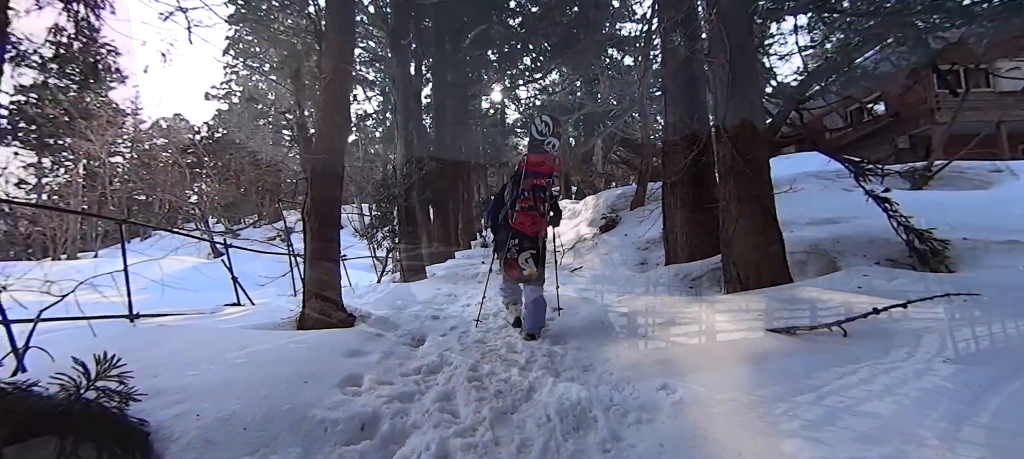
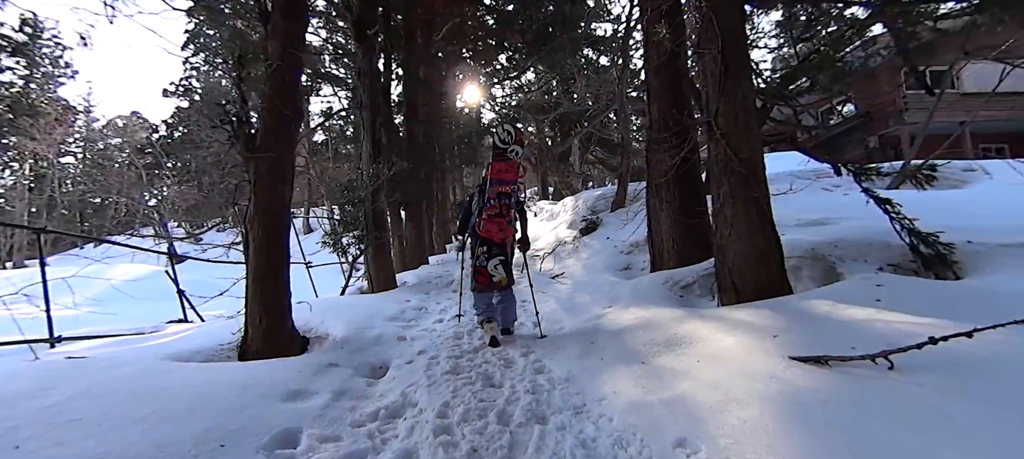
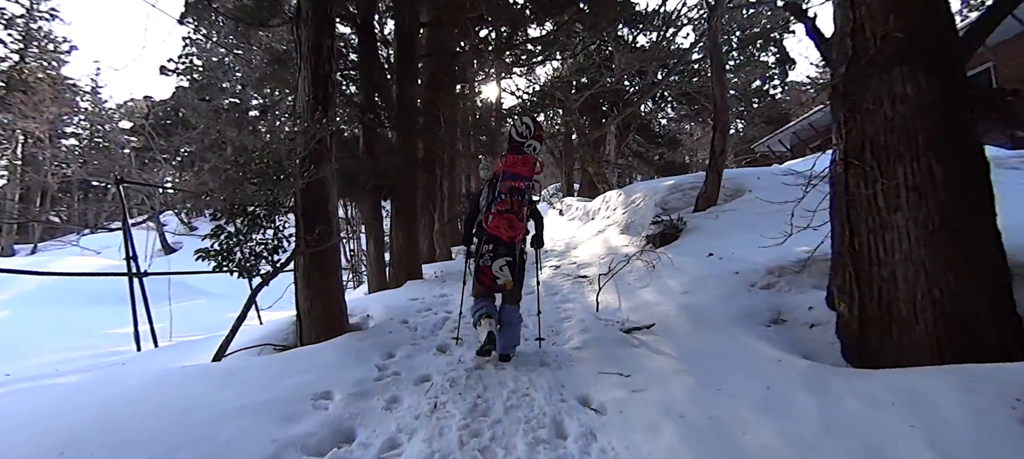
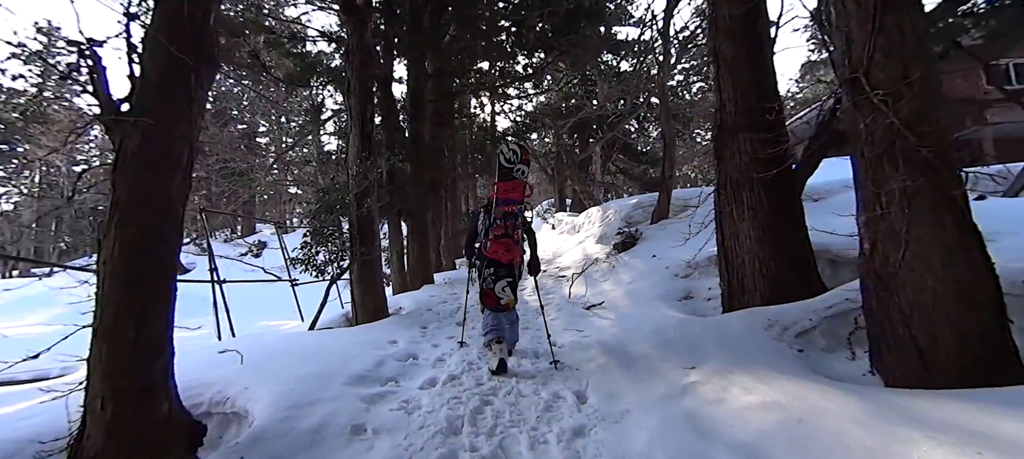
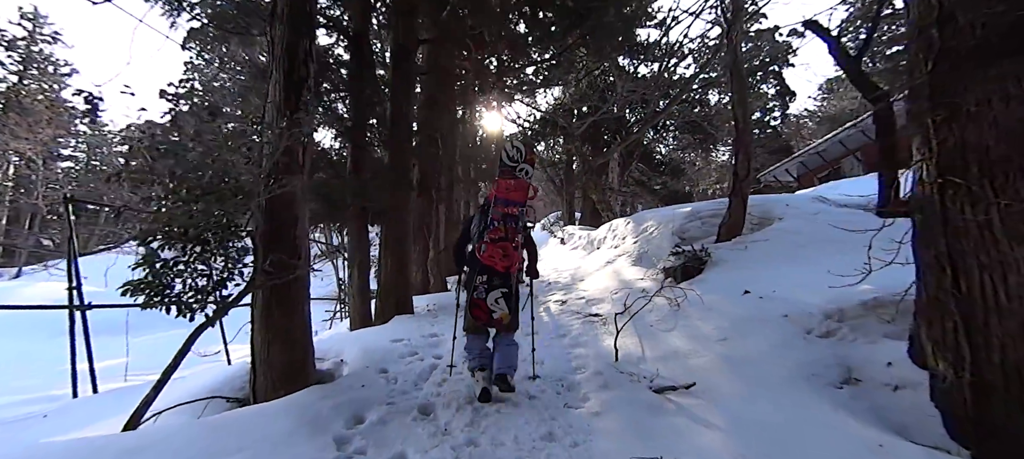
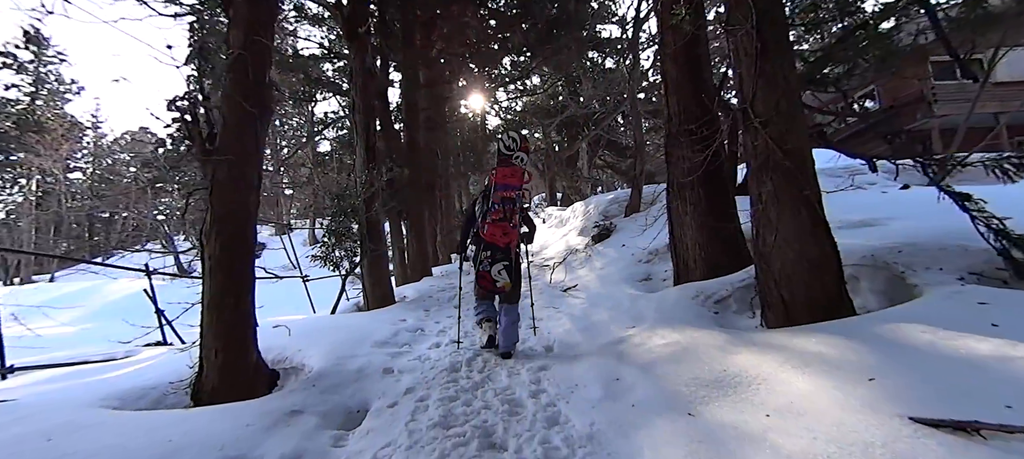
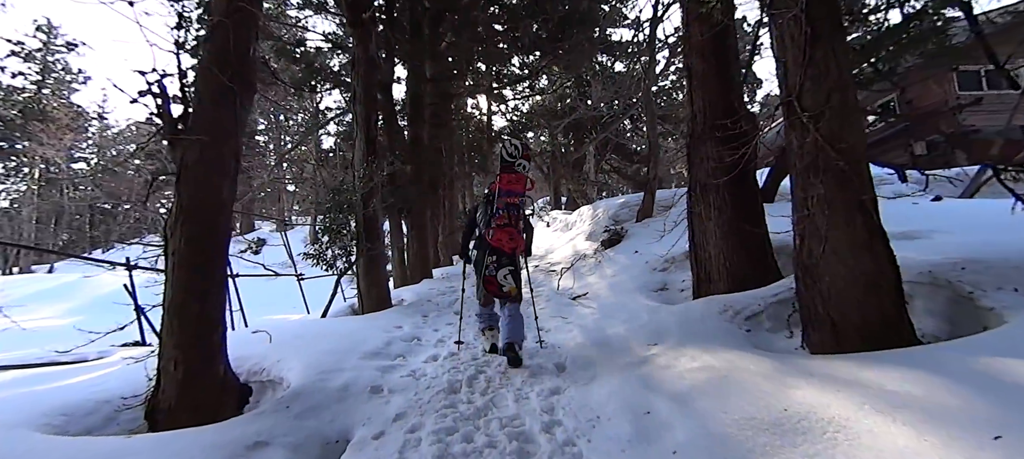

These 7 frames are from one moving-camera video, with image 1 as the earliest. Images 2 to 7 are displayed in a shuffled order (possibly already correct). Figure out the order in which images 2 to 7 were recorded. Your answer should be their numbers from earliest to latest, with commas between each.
2, 6, 7, 4, 3, 5
